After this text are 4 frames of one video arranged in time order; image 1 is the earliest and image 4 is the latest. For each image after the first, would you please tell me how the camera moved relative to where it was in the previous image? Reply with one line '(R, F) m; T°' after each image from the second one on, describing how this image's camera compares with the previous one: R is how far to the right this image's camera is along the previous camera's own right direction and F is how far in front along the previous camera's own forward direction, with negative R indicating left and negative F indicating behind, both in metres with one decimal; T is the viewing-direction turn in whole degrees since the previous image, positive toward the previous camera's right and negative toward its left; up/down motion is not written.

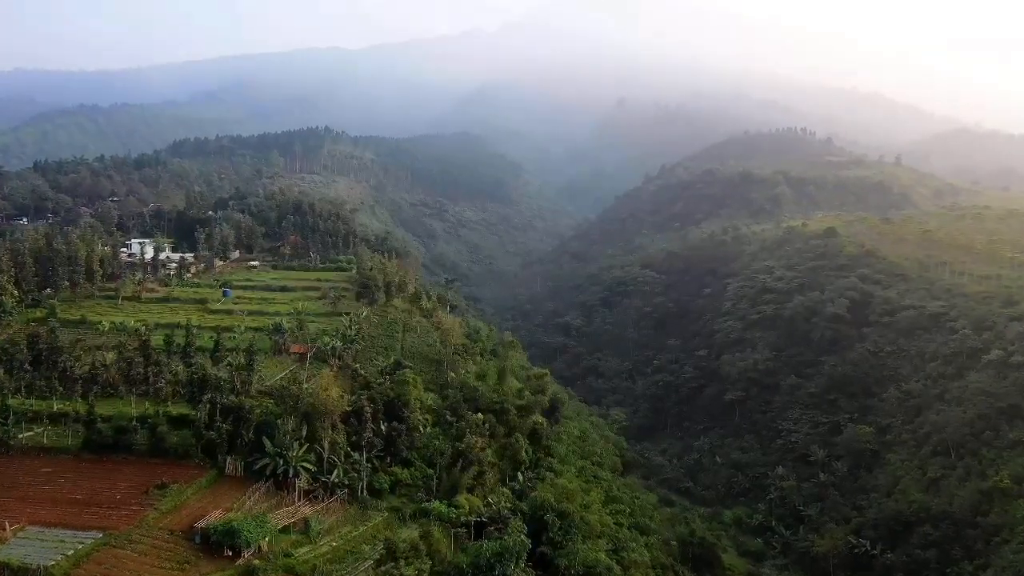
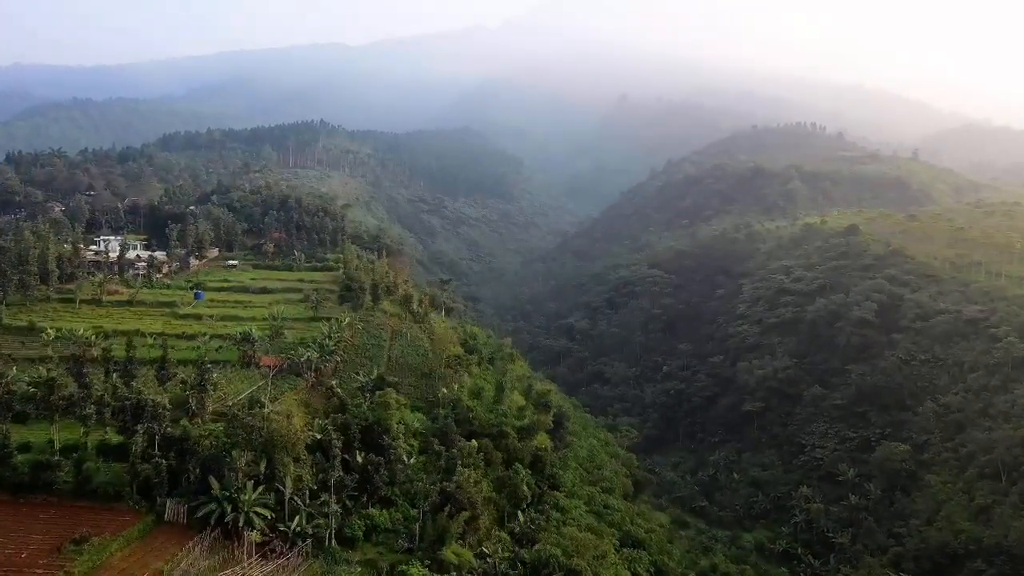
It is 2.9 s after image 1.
(+0.1, +4.0) m; 0°
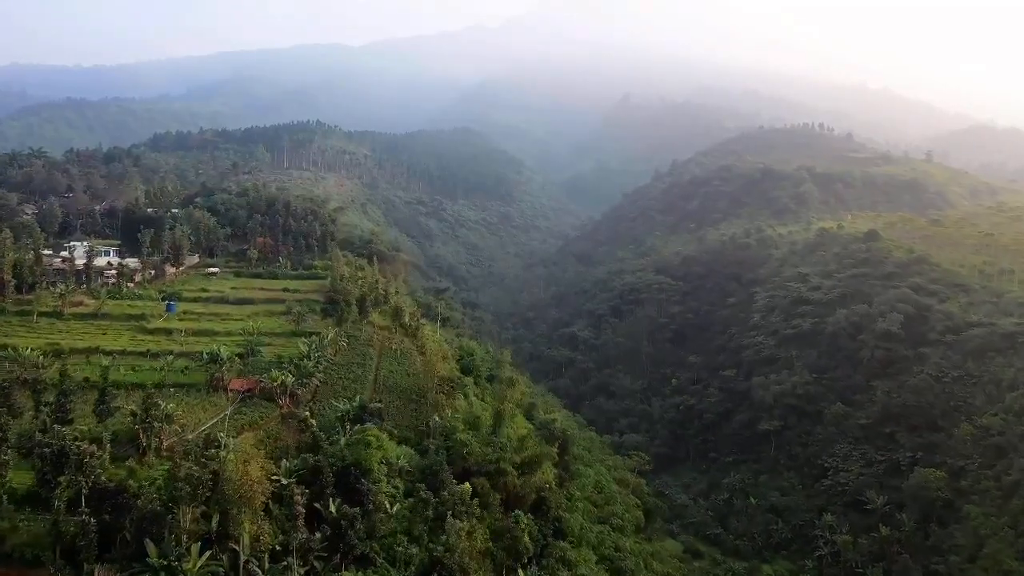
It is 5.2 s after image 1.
(0.0, +3.2) m; 0°
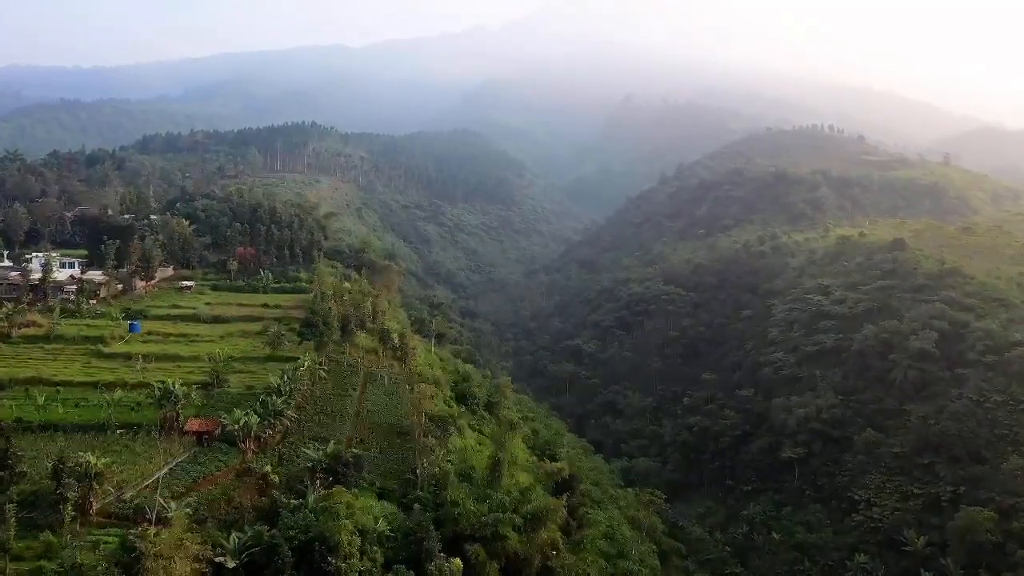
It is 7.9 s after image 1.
(0.0, +3.6) m; 0°
